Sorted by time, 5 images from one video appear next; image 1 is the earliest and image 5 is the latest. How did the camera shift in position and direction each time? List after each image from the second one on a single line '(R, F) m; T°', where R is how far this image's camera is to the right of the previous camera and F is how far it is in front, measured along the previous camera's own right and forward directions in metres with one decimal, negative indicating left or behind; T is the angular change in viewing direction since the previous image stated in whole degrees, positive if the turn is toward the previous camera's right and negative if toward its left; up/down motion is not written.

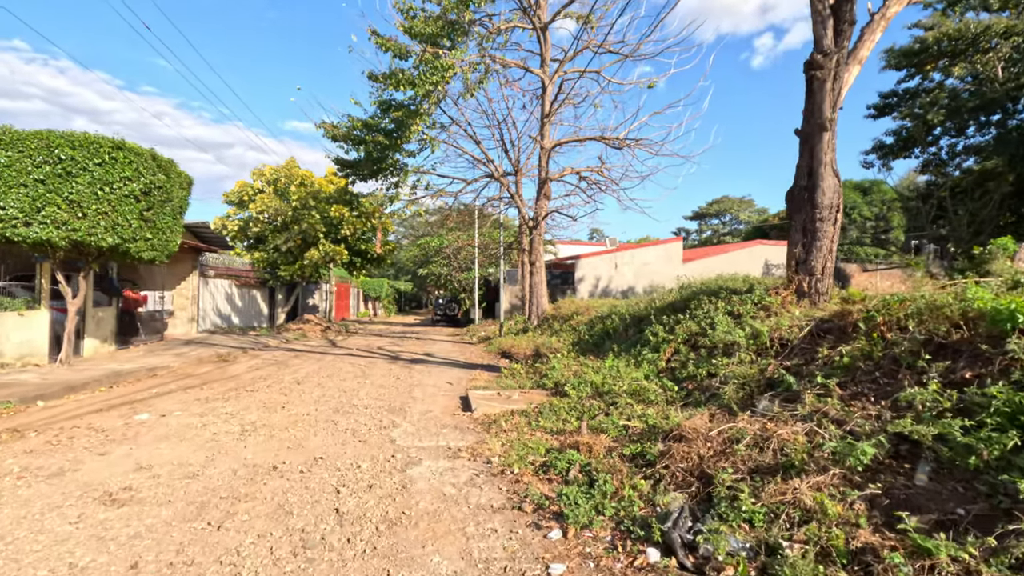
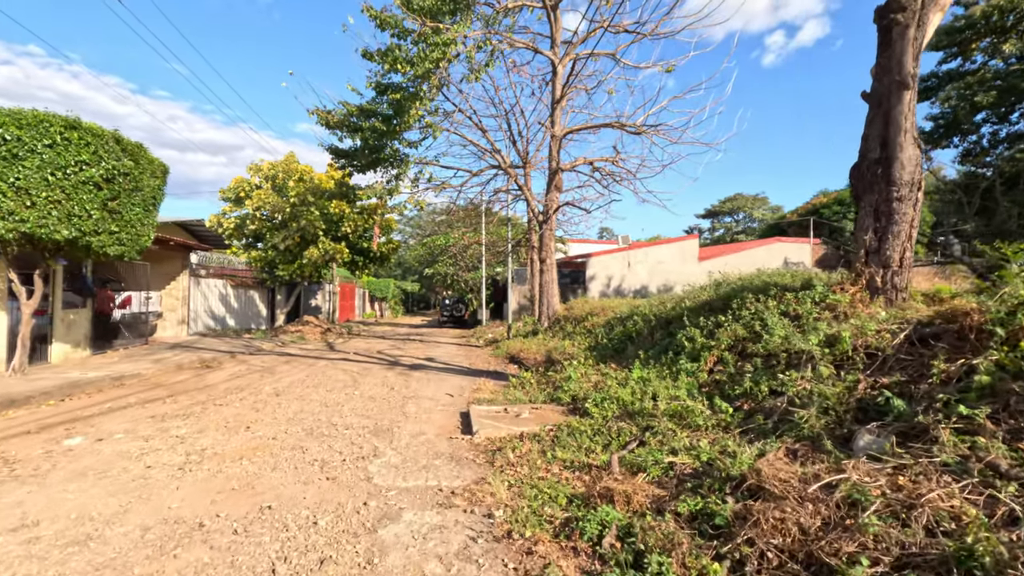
(0.0, +1.2) m; -1°
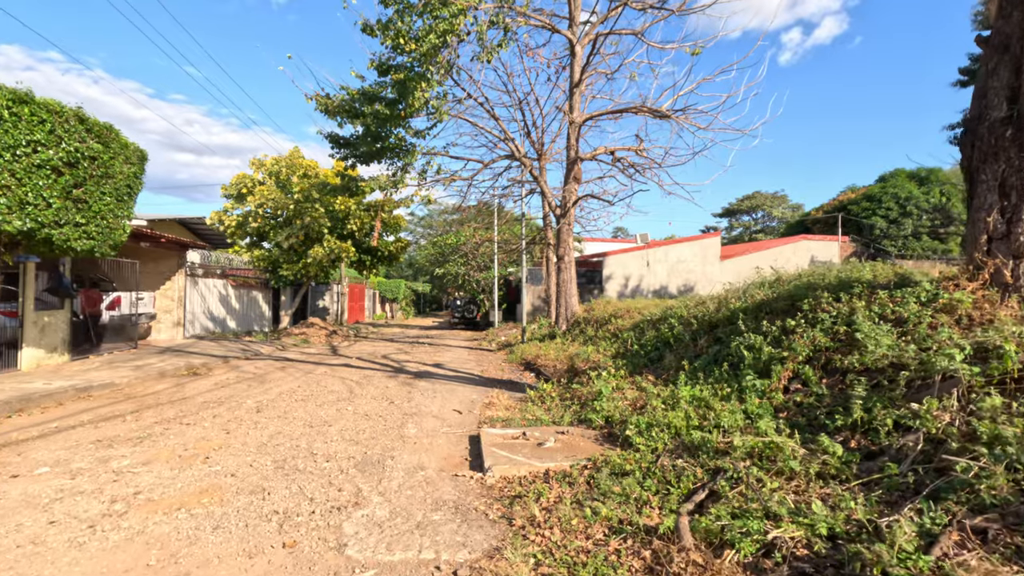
(-0.1, +1.2) m; -1°
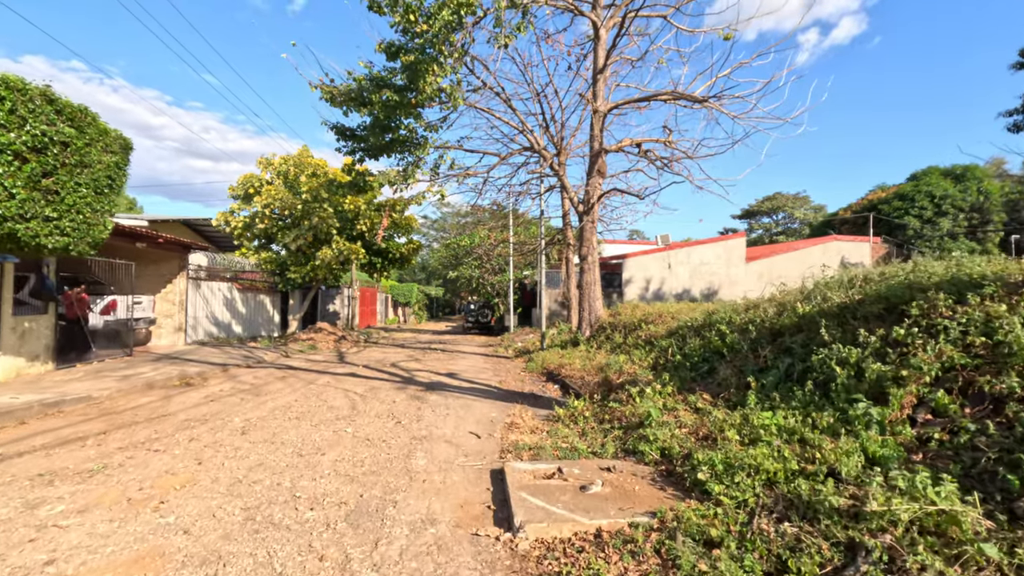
(-0.2, +1.1) m; -1°
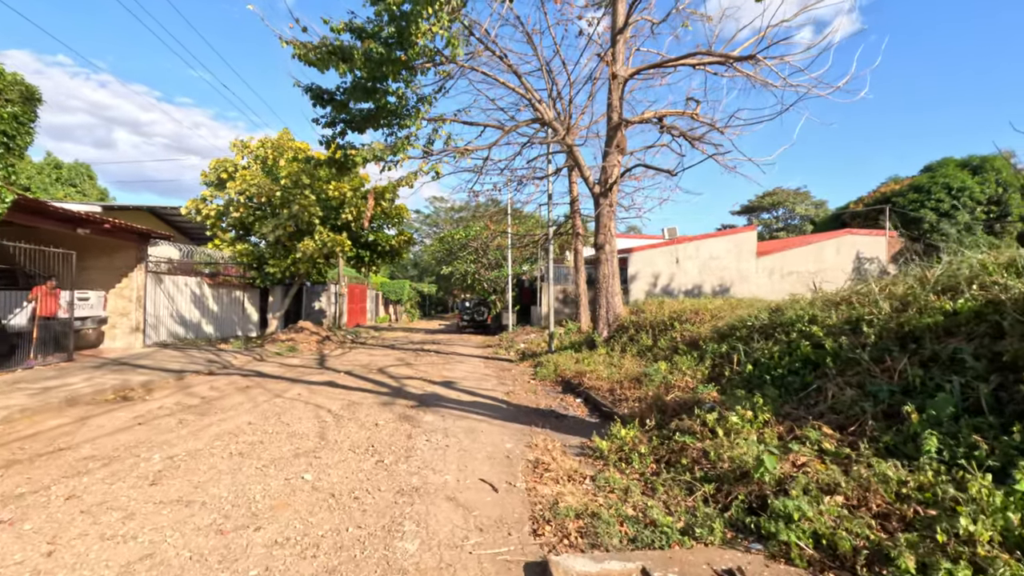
(-0.3, +1.8) m; +1°
